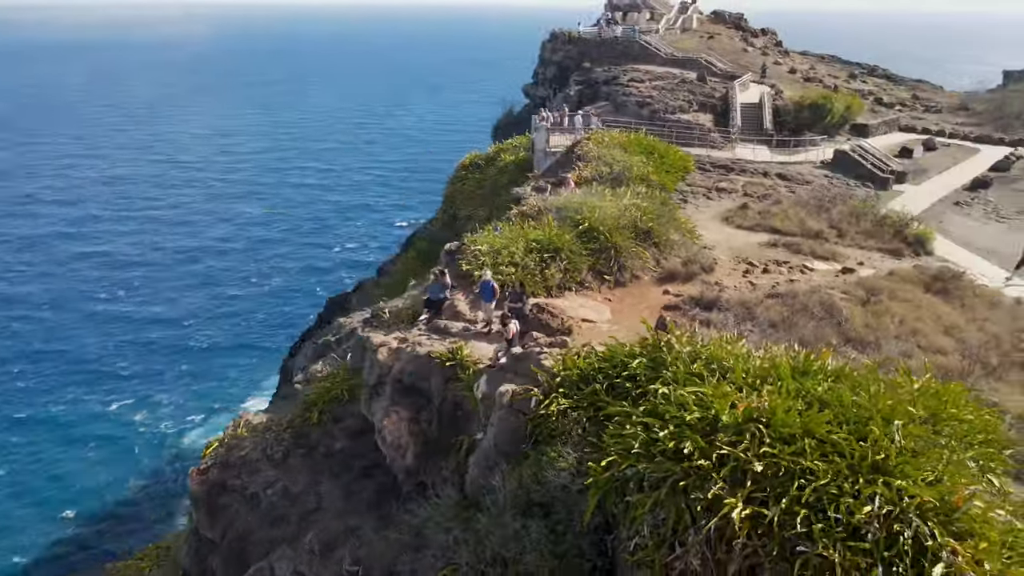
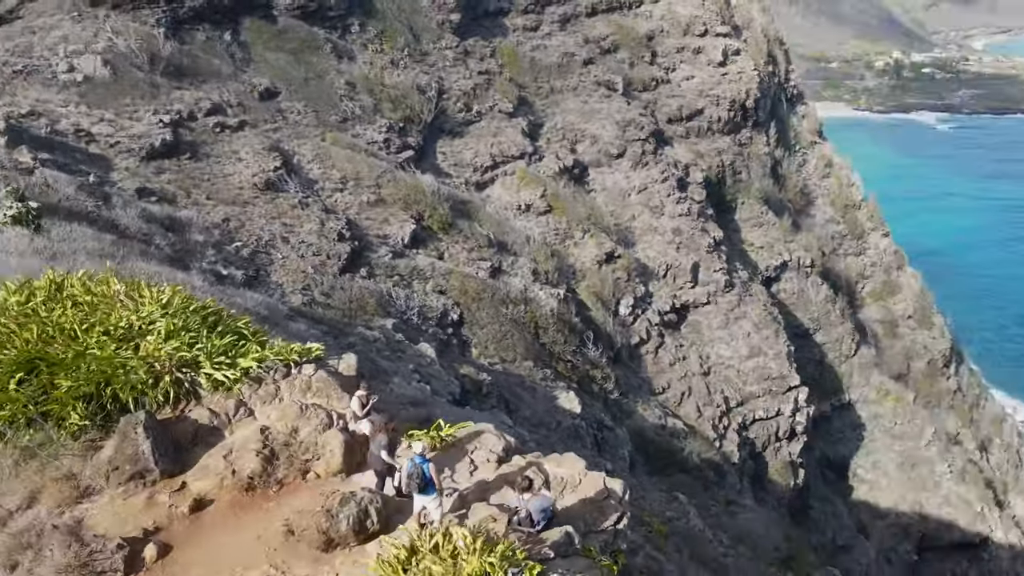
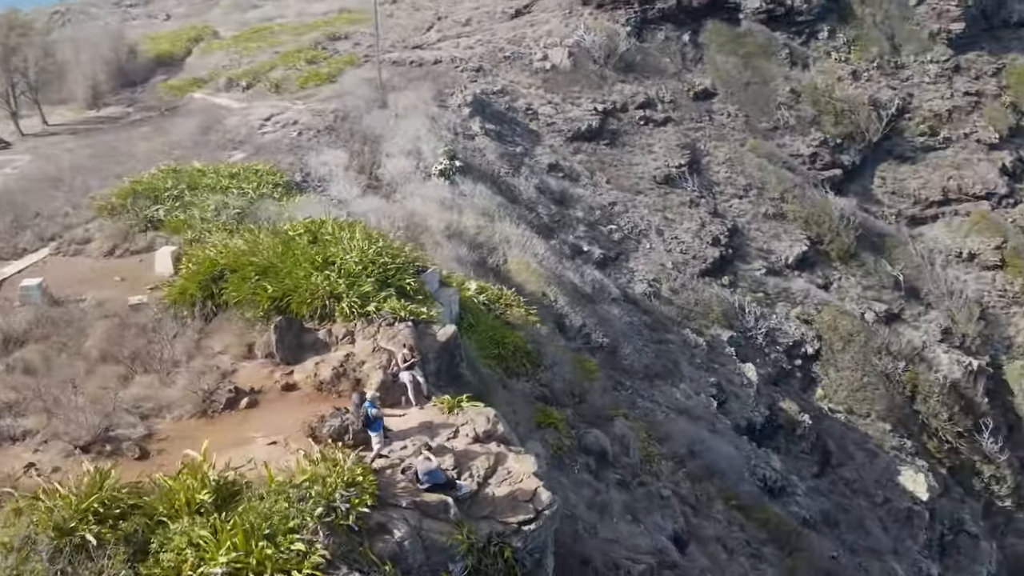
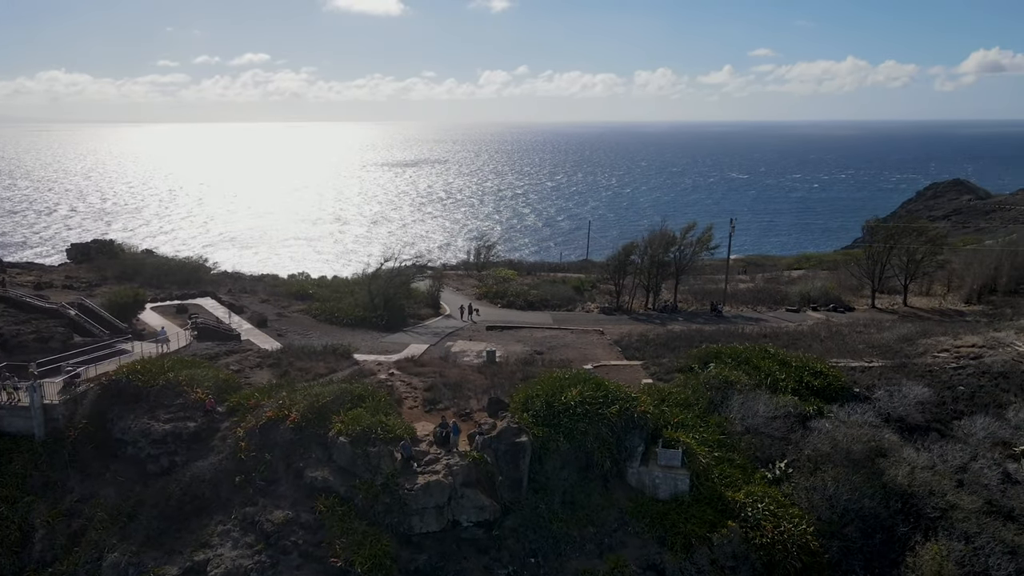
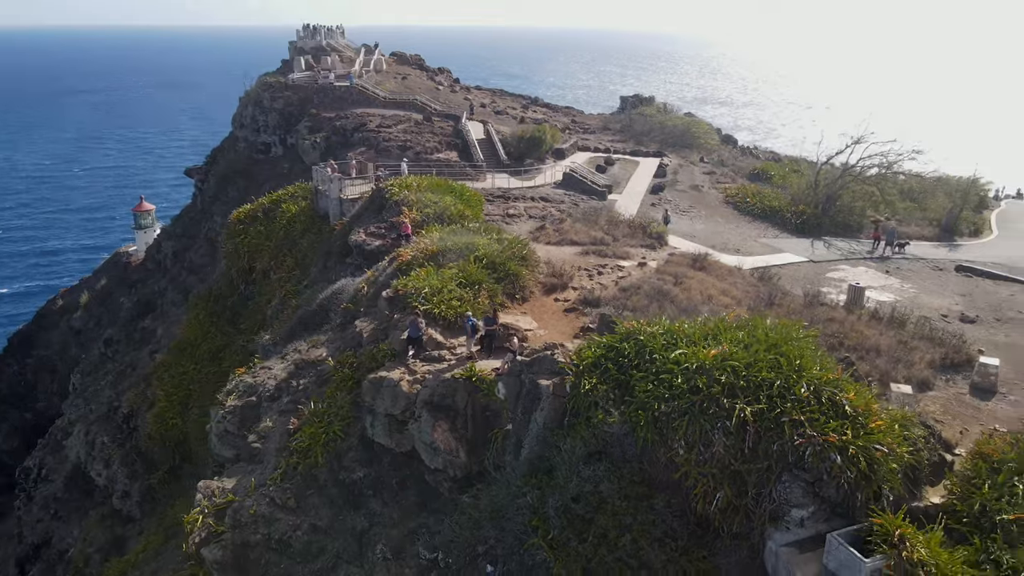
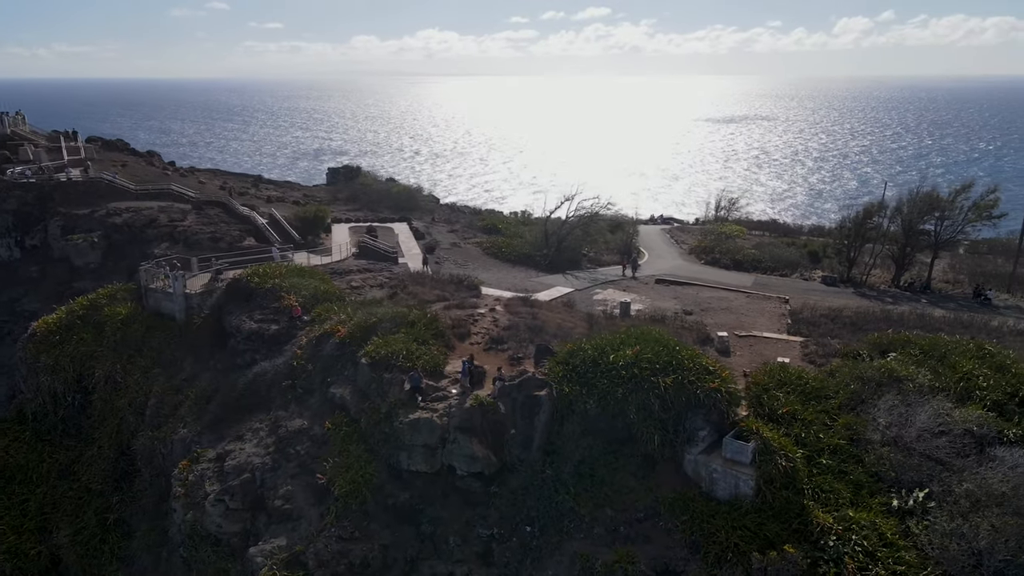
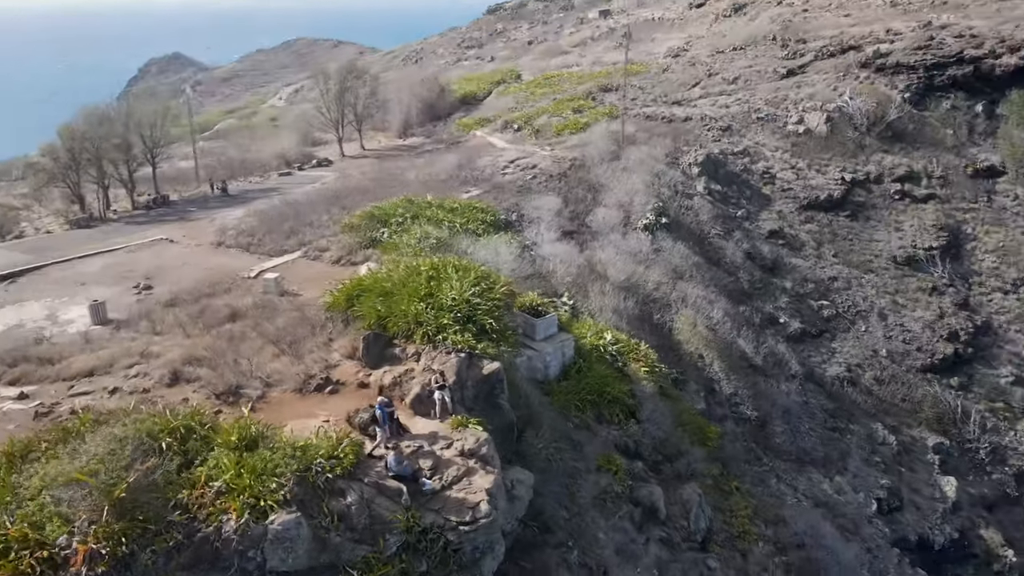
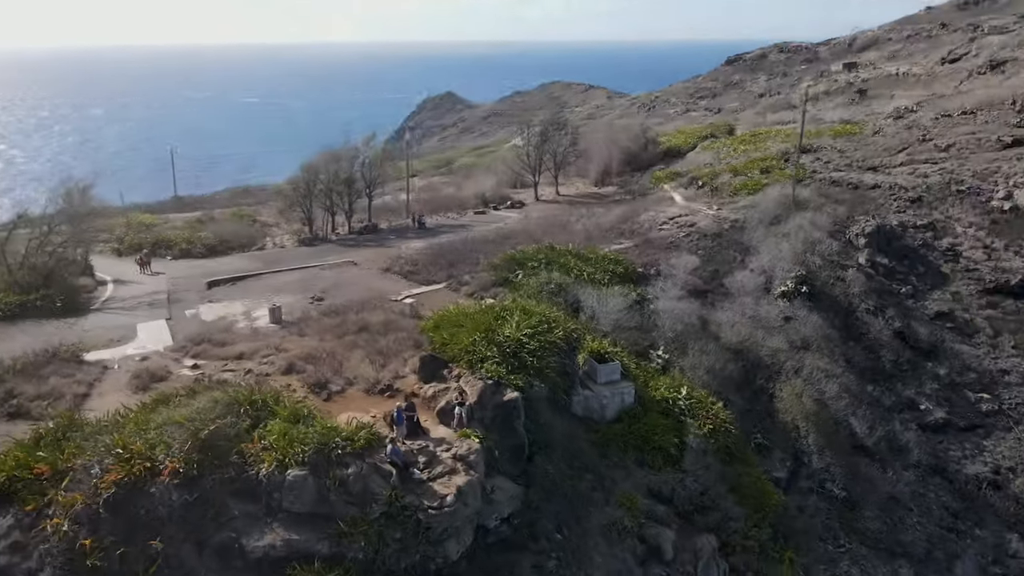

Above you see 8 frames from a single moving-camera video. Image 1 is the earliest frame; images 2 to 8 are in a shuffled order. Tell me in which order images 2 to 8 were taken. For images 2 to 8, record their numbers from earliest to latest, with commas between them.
5, 6, 4, 8, 7, 3, 2
